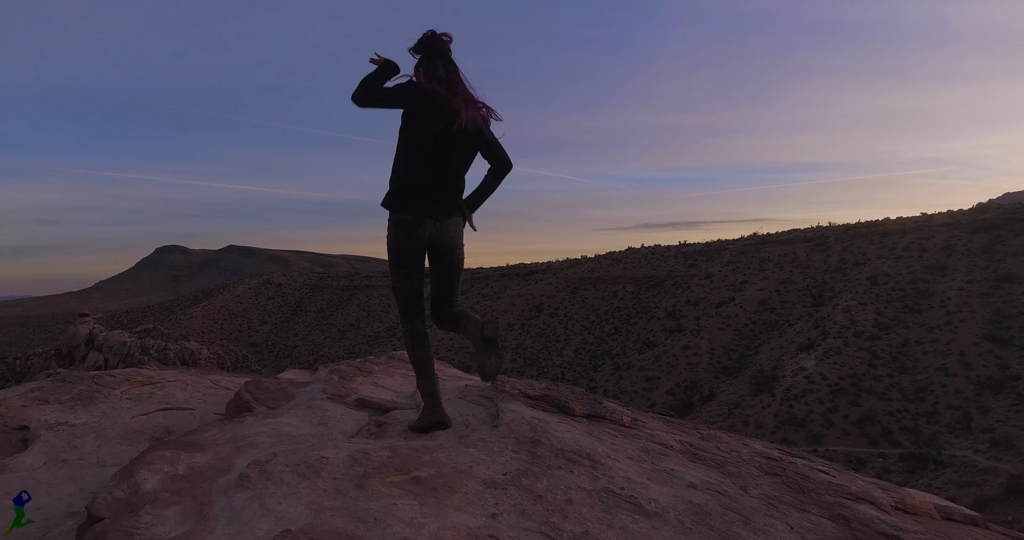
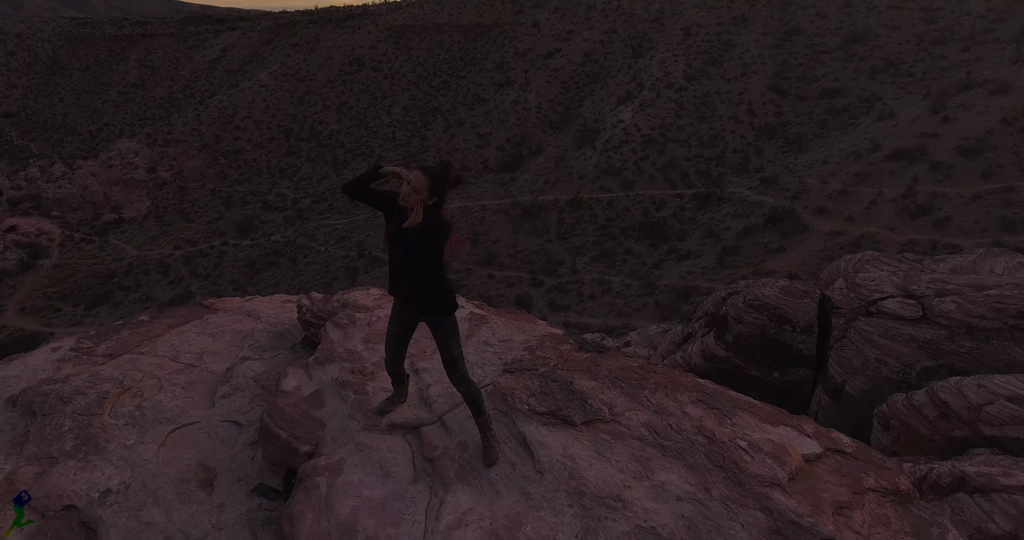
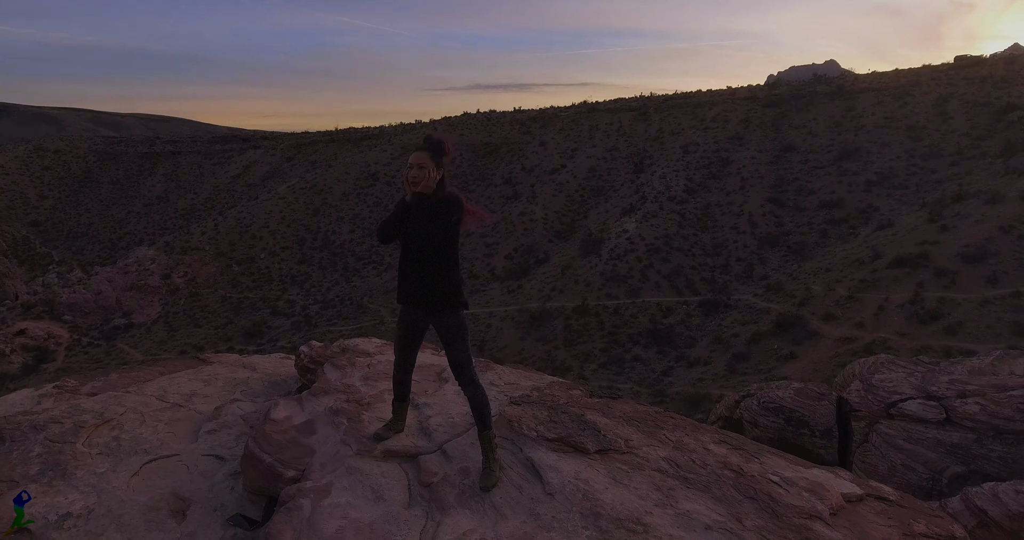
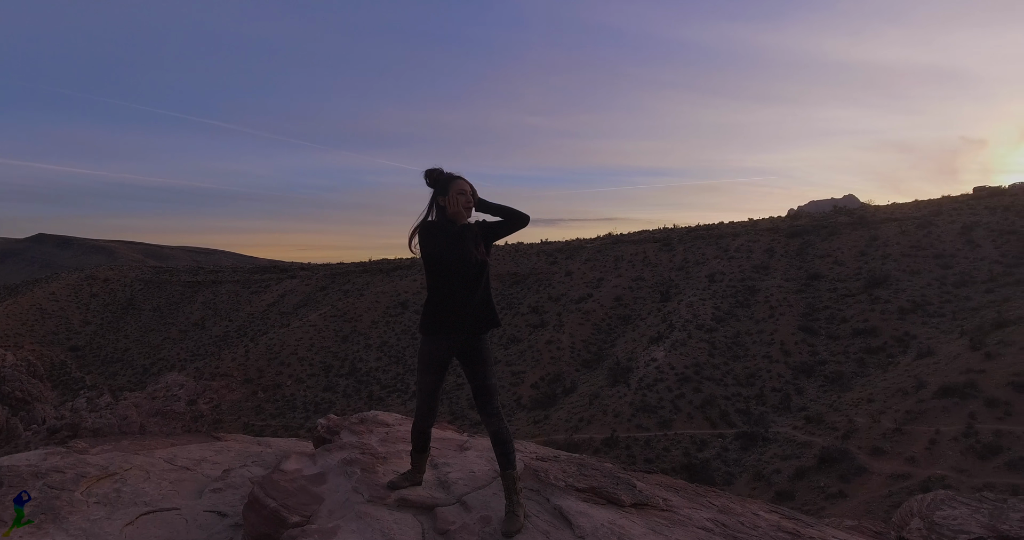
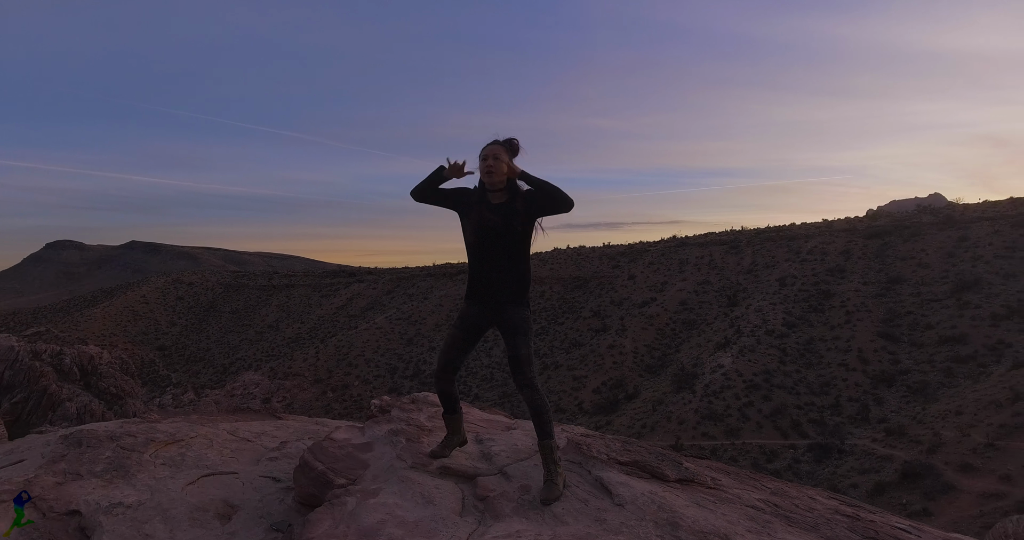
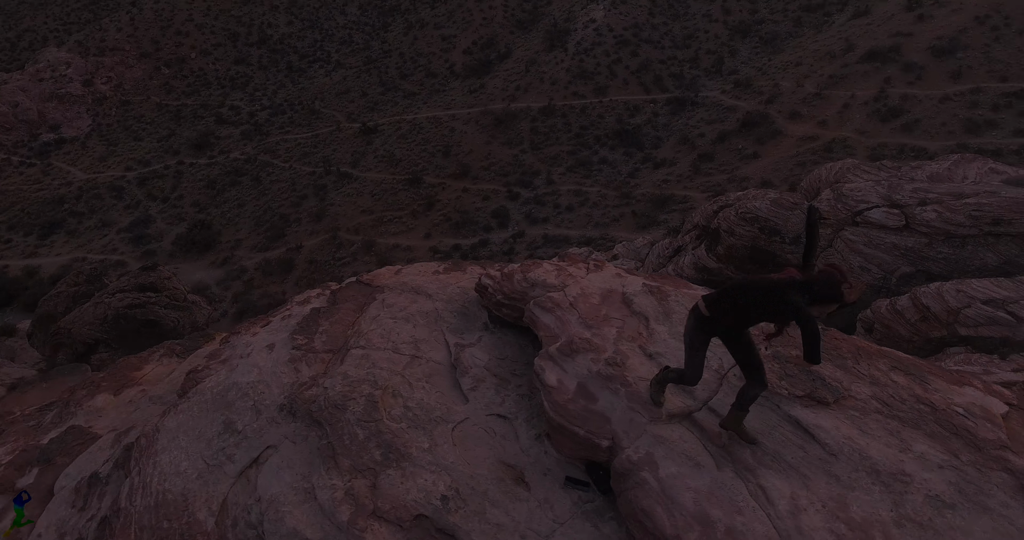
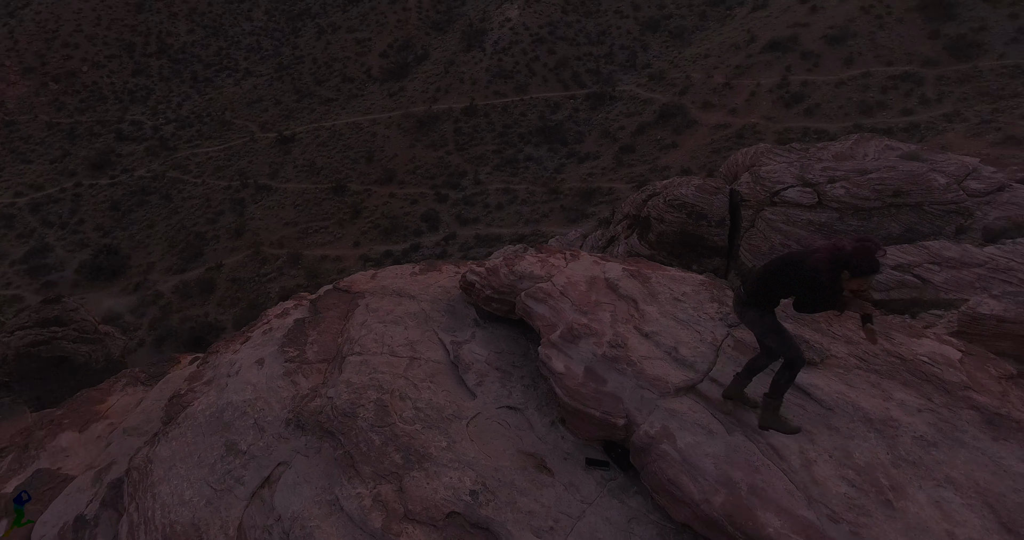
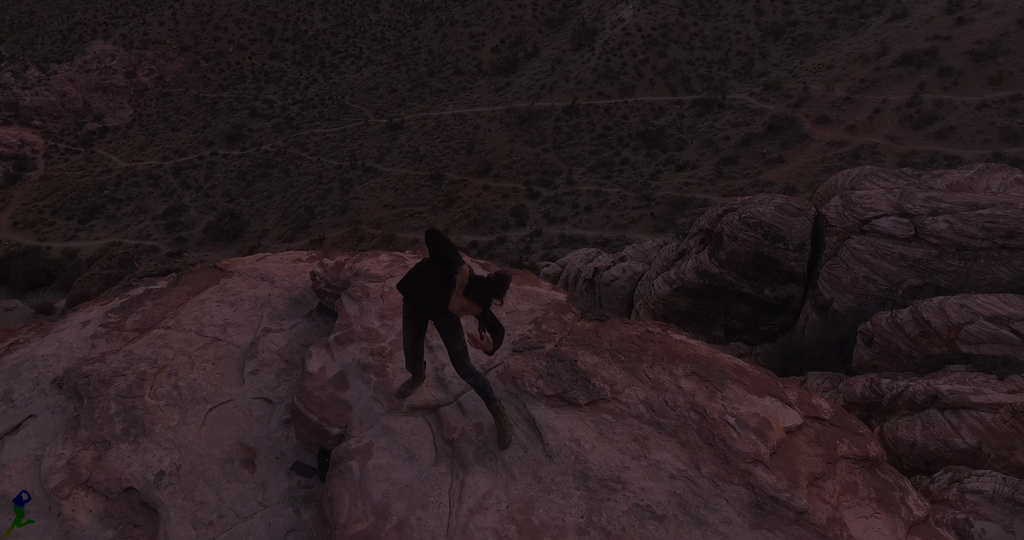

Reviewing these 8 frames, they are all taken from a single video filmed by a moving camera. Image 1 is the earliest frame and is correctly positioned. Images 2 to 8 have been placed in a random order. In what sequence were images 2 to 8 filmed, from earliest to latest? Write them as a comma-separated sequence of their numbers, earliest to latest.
5, 4, 3, 2, 8, 6, 7
